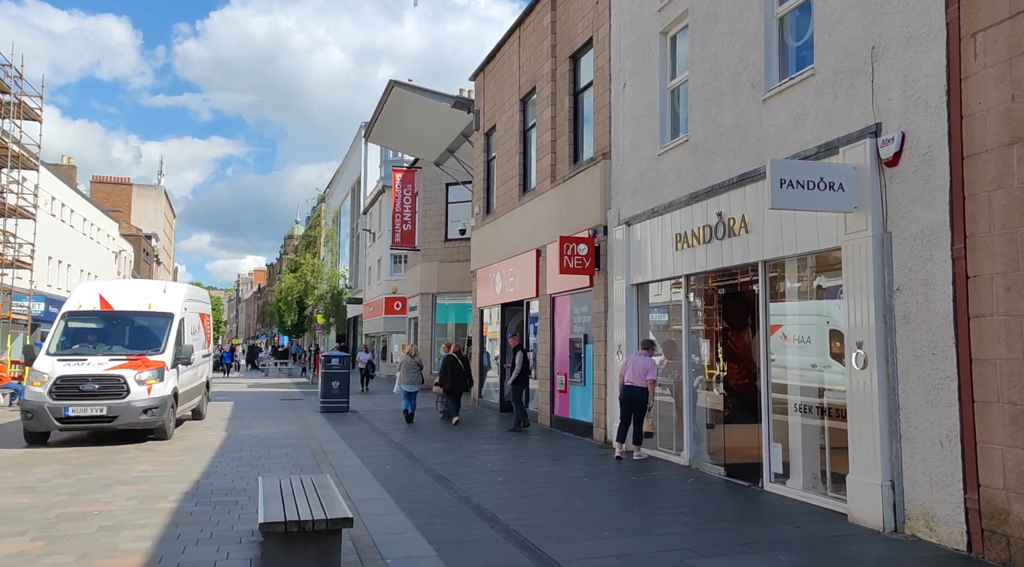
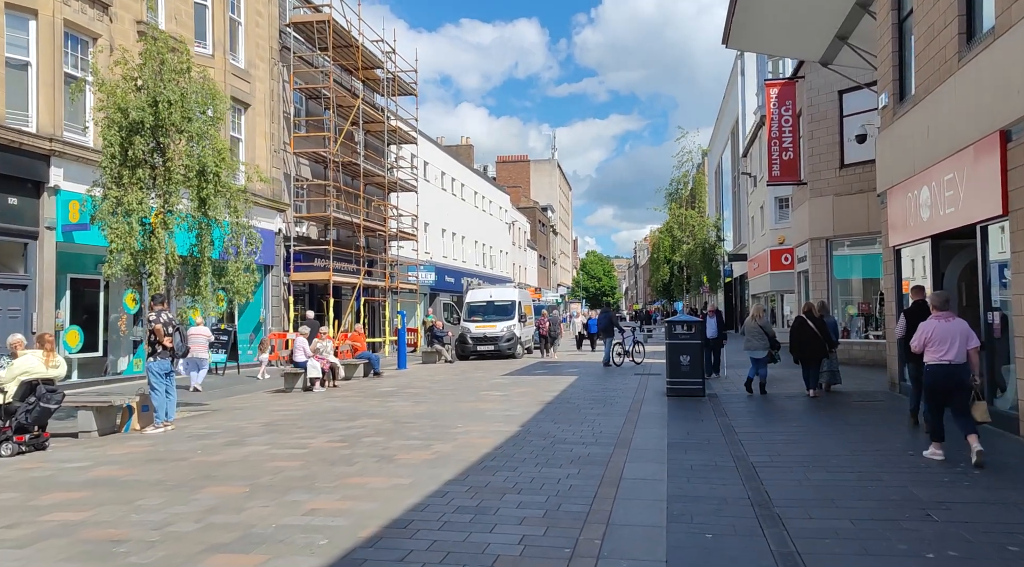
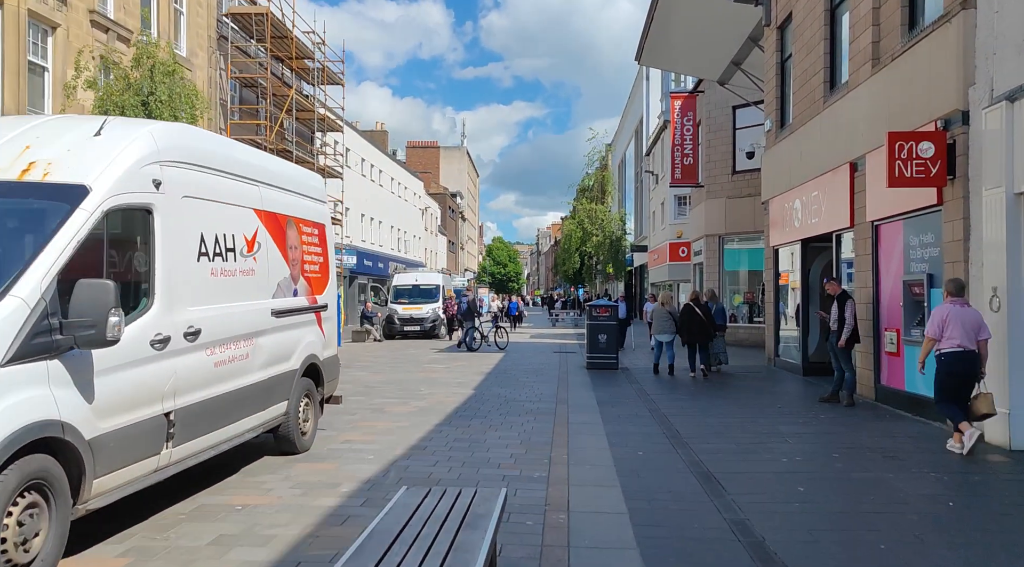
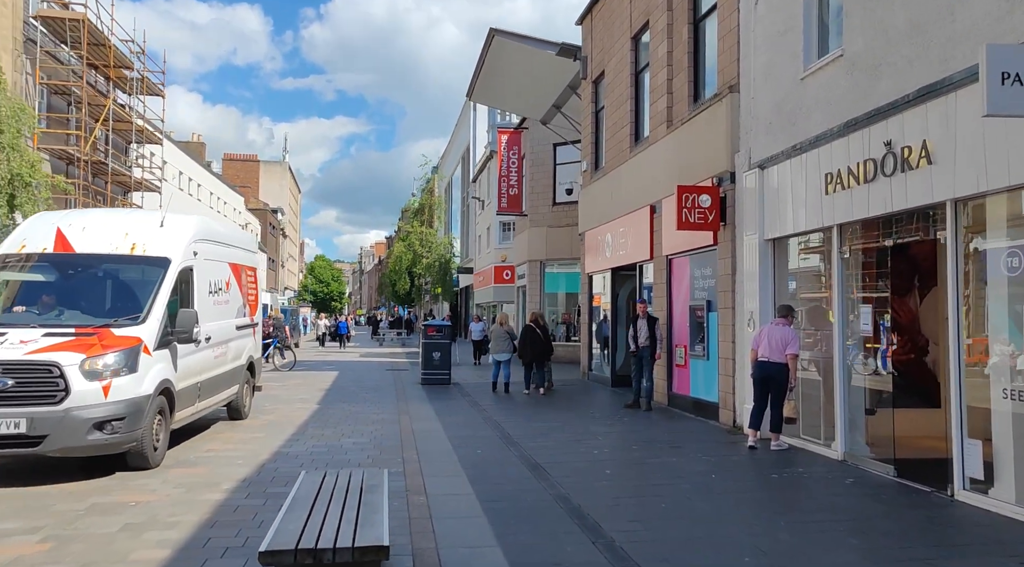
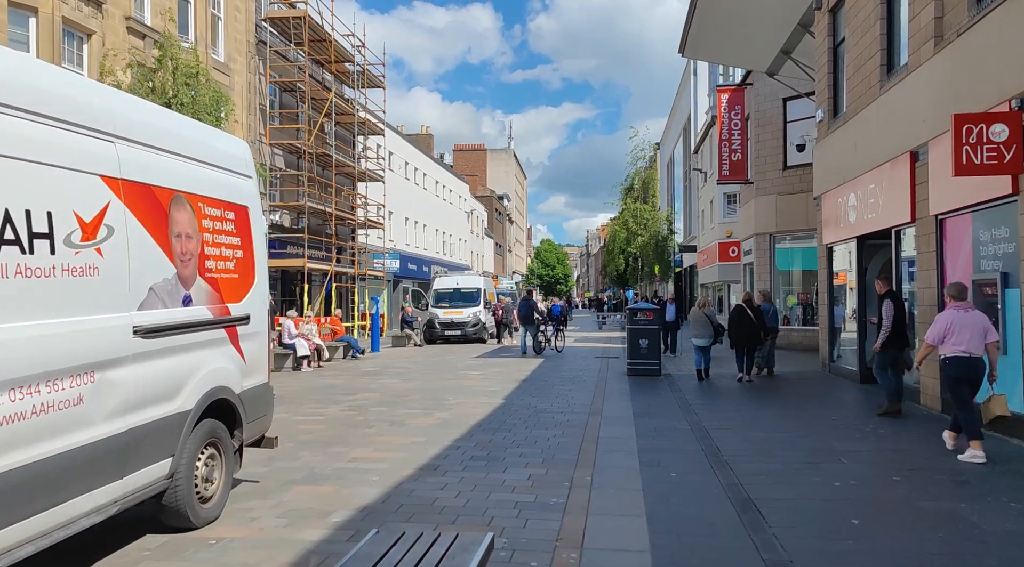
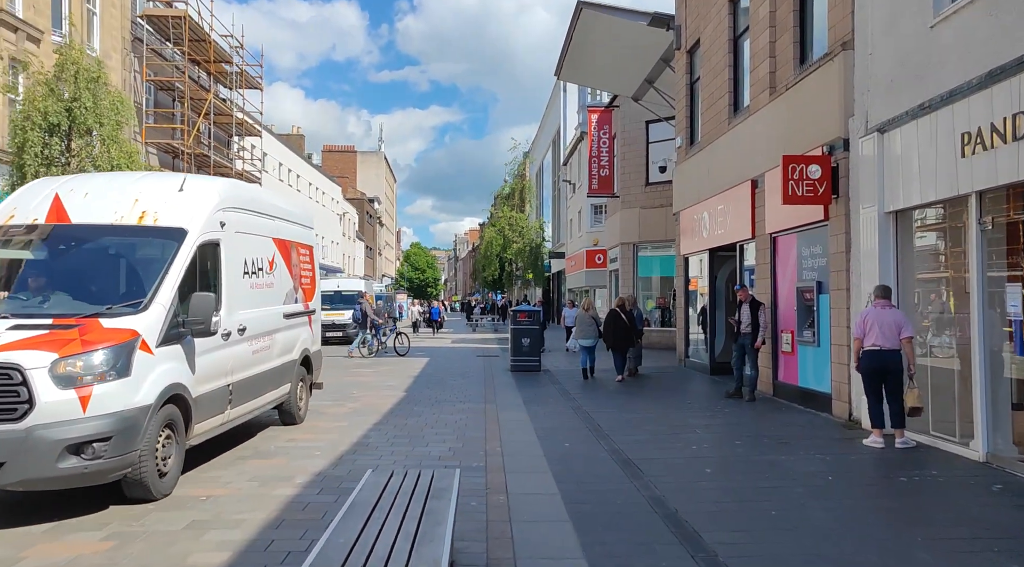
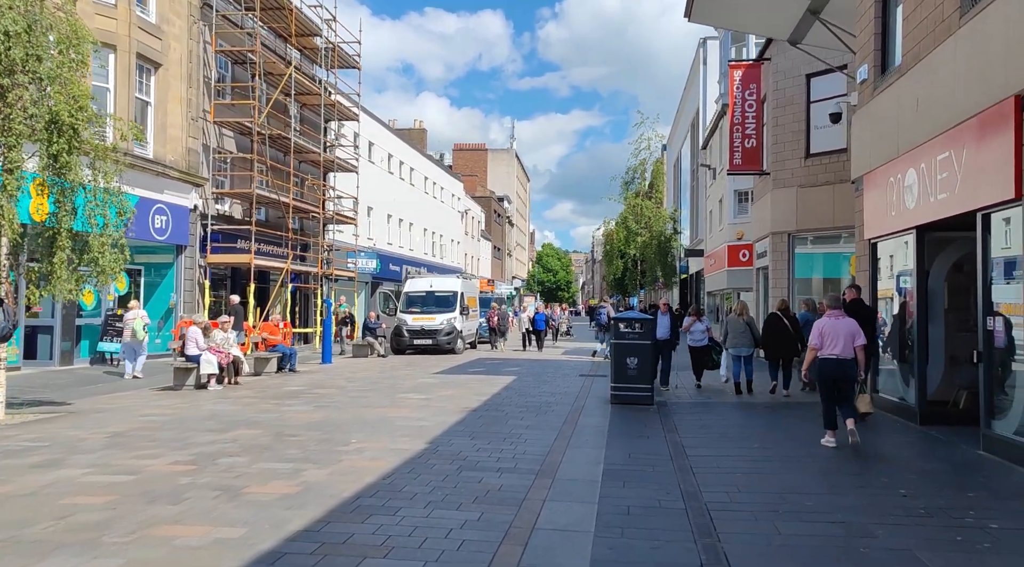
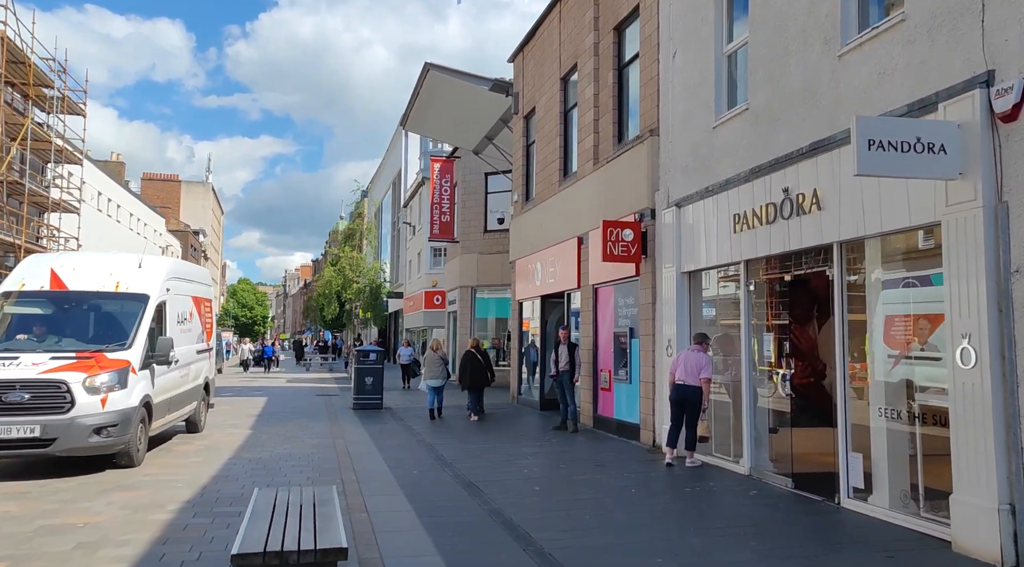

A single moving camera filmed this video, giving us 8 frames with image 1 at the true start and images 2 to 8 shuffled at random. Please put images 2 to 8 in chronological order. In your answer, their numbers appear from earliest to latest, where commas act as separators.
8, 4, 6, 3, 5, 2, 7
